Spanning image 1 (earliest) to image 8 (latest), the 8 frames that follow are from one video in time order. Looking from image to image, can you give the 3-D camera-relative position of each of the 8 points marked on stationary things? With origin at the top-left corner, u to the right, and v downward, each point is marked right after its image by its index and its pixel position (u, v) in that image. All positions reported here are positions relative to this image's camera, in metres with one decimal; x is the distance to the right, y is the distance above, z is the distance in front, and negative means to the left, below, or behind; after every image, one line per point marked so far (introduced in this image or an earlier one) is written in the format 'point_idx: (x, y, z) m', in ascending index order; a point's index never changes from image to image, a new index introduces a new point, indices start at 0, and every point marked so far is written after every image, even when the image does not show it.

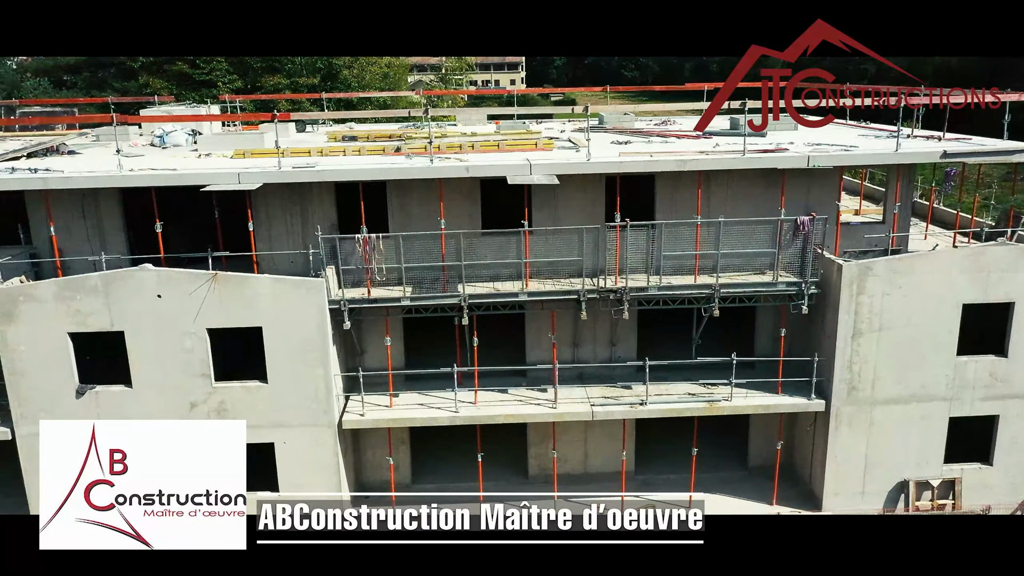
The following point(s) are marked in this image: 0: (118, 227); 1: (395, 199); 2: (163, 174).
0: (-6.9, +1.1, +19.1) m
1: (-2.1, +1.5, +19.1) m
2: (-5.6, +1.8, +17.5) m
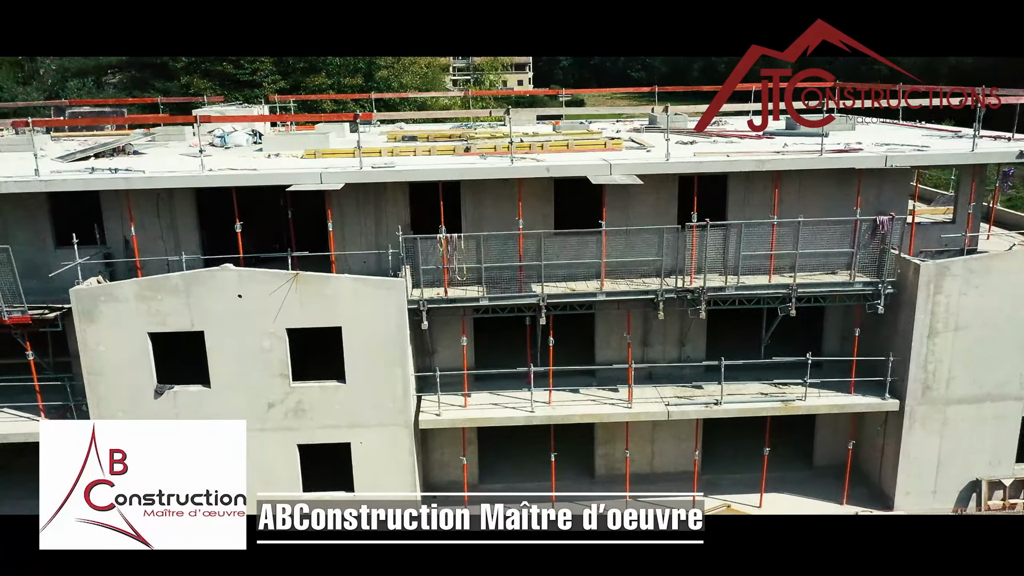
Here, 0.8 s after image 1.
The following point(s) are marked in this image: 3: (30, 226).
0: (-5.6, +1.1, +19.1) m
1: (-0.8, +1.5, +19.1) m
2: (-4.3, +1.8, +17.5) m
3: (-8.3, +1.1, +18.9) m
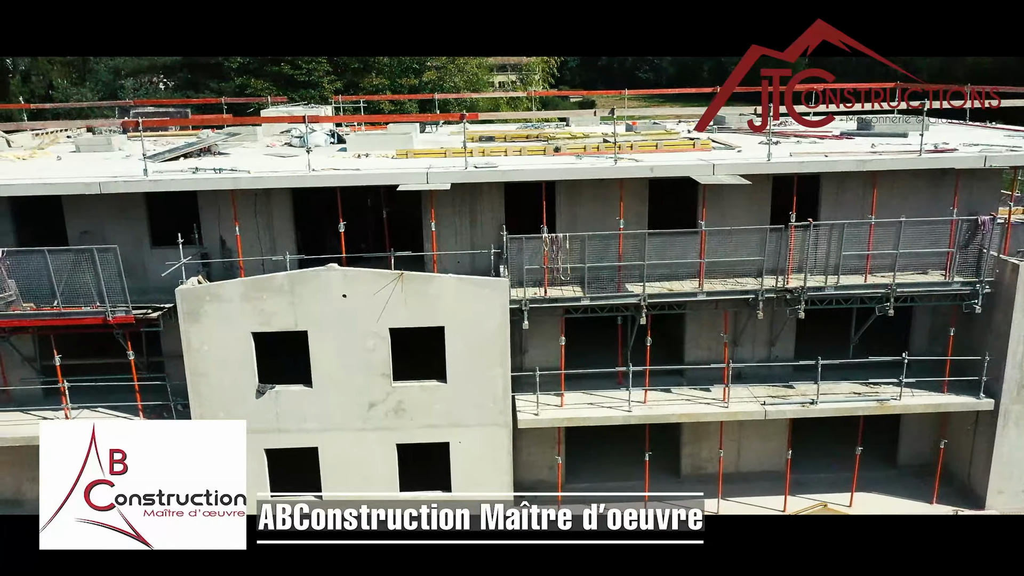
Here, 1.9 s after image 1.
0: (-3.9, +1.1, +19.1) m
1: (+0.9, +1.6, +19.2) m
2: (-2.6, +1.8, +17.6) m
3: (-6.6, +1.1, +19.0) m
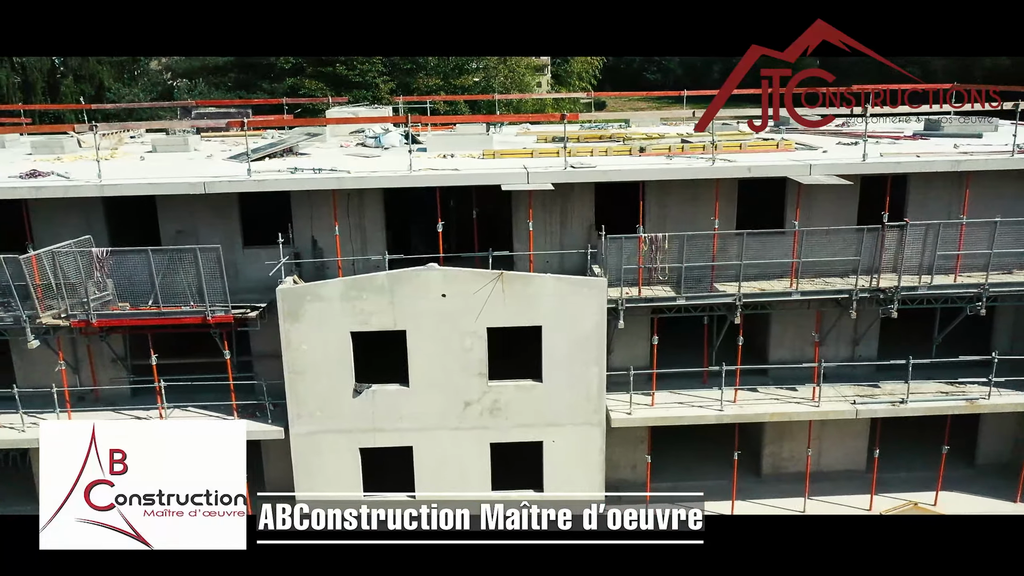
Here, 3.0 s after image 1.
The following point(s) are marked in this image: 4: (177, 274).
0: (-2.3, +1.1, +19.2) m
1: (+2.5, +1.6, +19.2) m
2: (-1.0, +1.8, +17.7) m
3: (-5.0, +1.1, +19.0) m
4: (-5.5, +0.2, +17.8) m
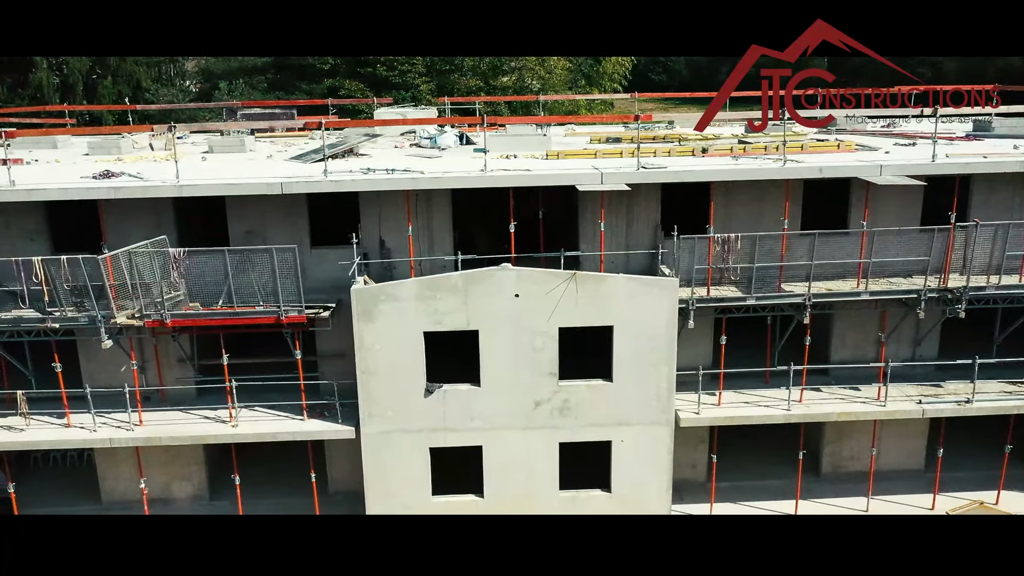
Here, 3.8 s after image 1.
0: (-1.1, +1.1, +19.3) m
1: (+3.7, +1.6, +19.3) m
2: (+0.2, +1.8, +17.7) m
3: (-3.8, +1.1, +19.1) m
4: (-4.3, +0.2, +17.9) m
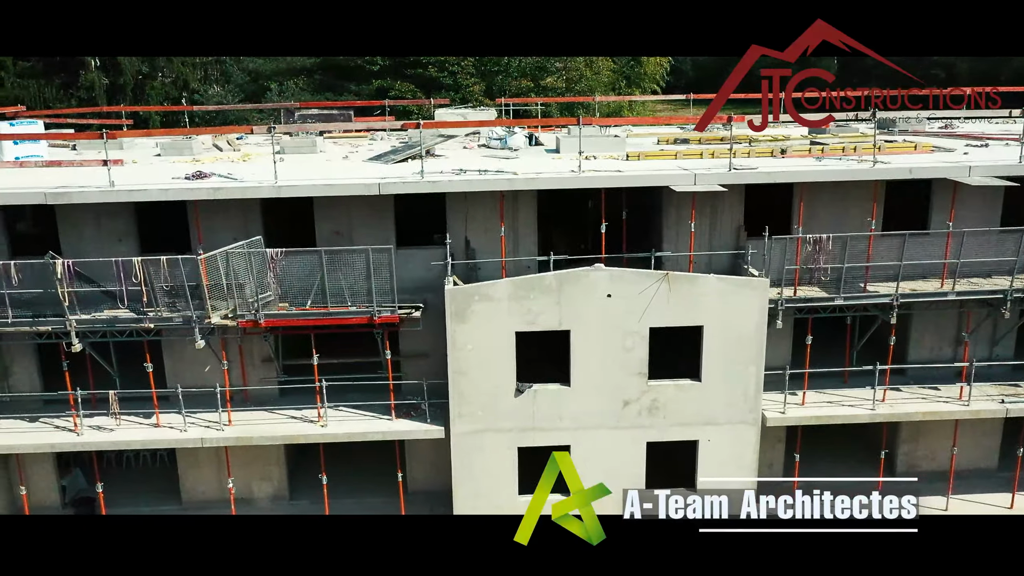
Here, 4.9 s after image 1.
0: (+0.4, +1.1, +19.4) m
1: (+5.2, +1.5, +19.4) m
2: (+1.7, +1.8, +17.8) m
3: (-2.3, +1.1, +19.2) m
4: (-2.8, +0.2, +18.0) m
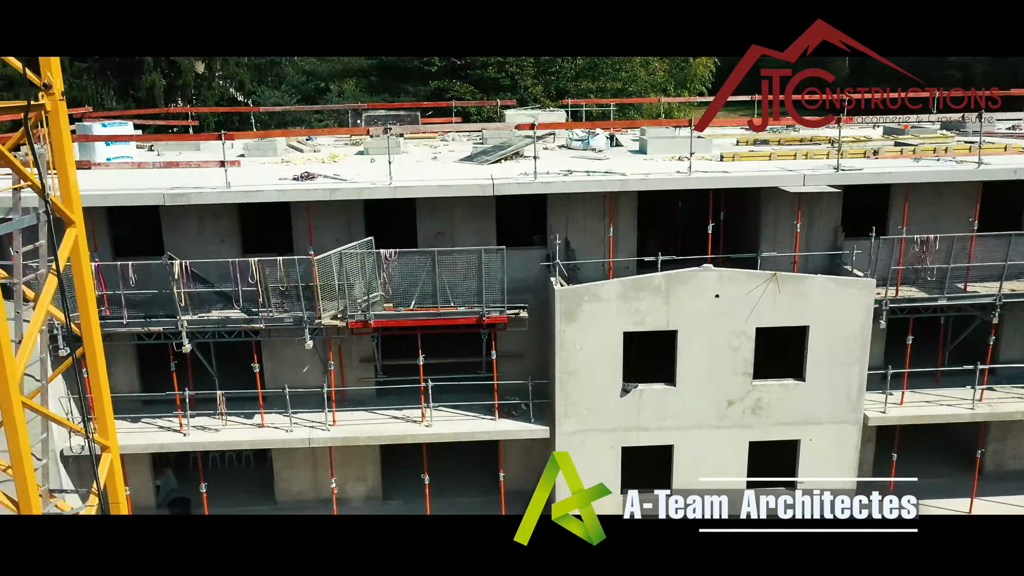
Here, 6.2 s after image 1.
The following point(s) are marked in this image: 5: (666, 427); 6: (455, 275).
0: (+2.2, +1.1, +19.5) m
1: (+7.0, +1.5, +19.5) m
2: (+3.5, +1.8, +17.9) m
3: (-0.6, +1.1, +19.3) m
4: (-1.0, +0.2, +18.0) m
5: (+2.6, -2.4, +18.7) m
6: (-0.9, +0.2, +18.0) m
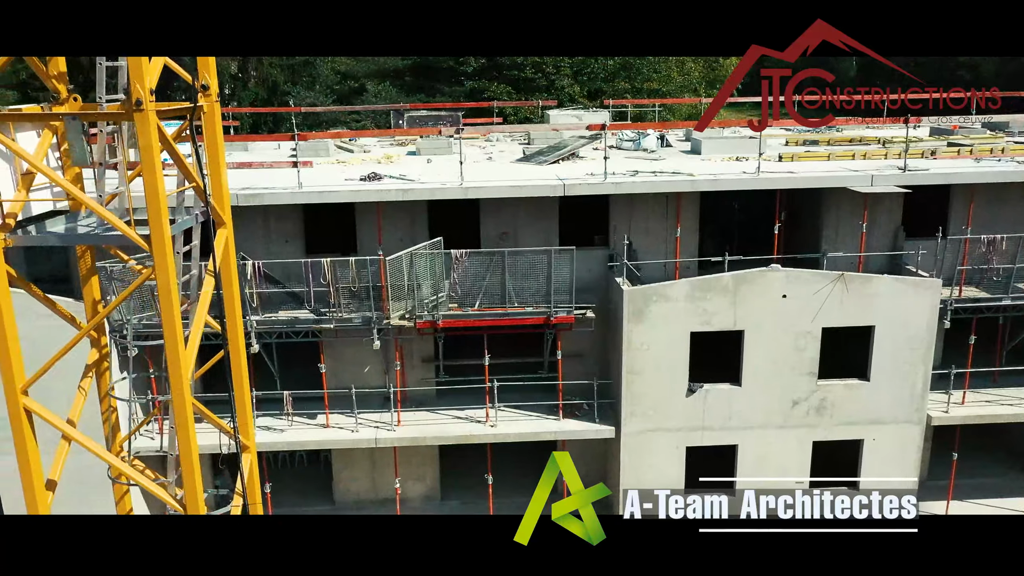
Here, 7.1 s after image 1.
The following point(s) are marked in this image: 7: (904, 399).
0: (+3.3, +1.1, +19.5) m
1: (+8.1, +1.5, +19.6) m
2: (+4.6, +1.8, +18.0) m
3: (+0.6, +1.1, +19.3) m
4: (+0.2, +0.2, +18.1) m
5: (+3.7, -2.4, +18.7) m
6: (+0.2, +0.2, +18.1) m
7: (+6.8, -1.9, +18.8) m
